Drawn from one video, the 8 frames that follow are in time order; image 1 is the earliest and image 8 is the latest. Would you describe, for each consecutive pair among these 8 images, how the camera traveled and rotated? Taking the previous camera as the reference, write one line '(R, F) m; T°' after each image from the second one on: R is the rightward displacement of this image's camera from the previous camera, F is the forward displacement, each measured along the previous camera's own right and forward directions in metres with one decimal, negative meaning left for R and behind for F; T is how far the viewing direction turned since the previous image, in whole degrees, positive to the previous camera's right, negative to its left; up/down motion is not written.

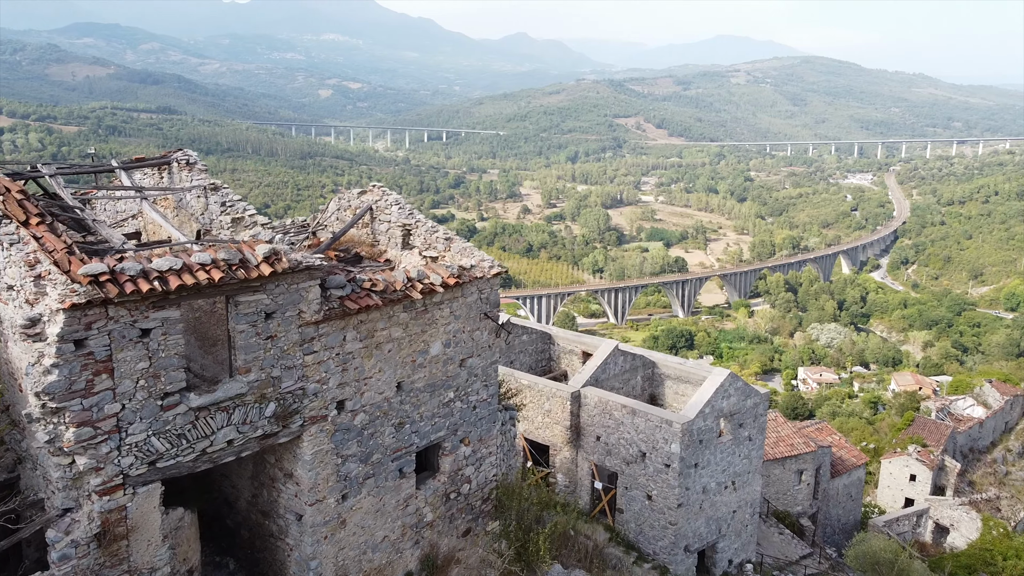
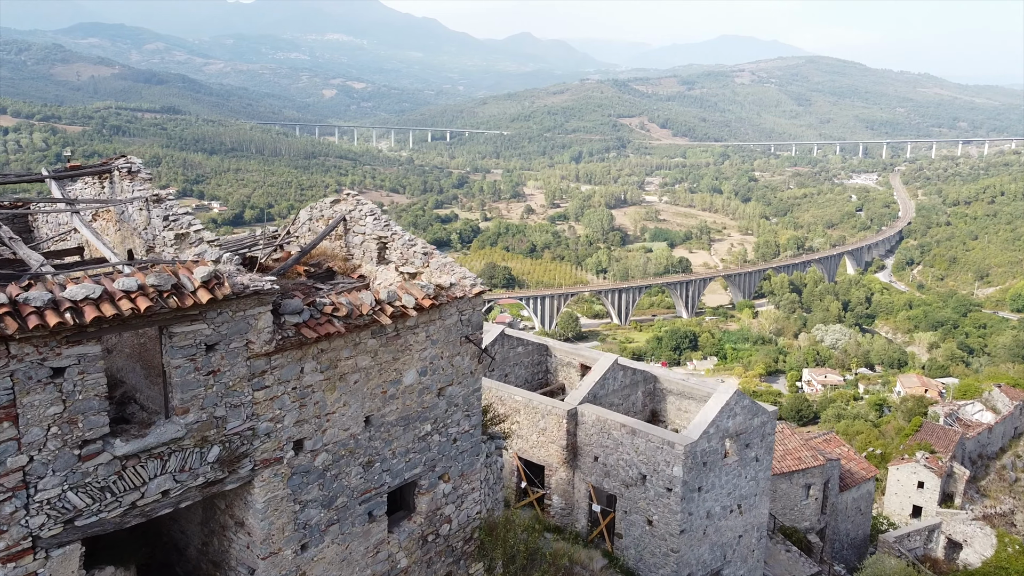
(+0.1, +0.4) m; 0°
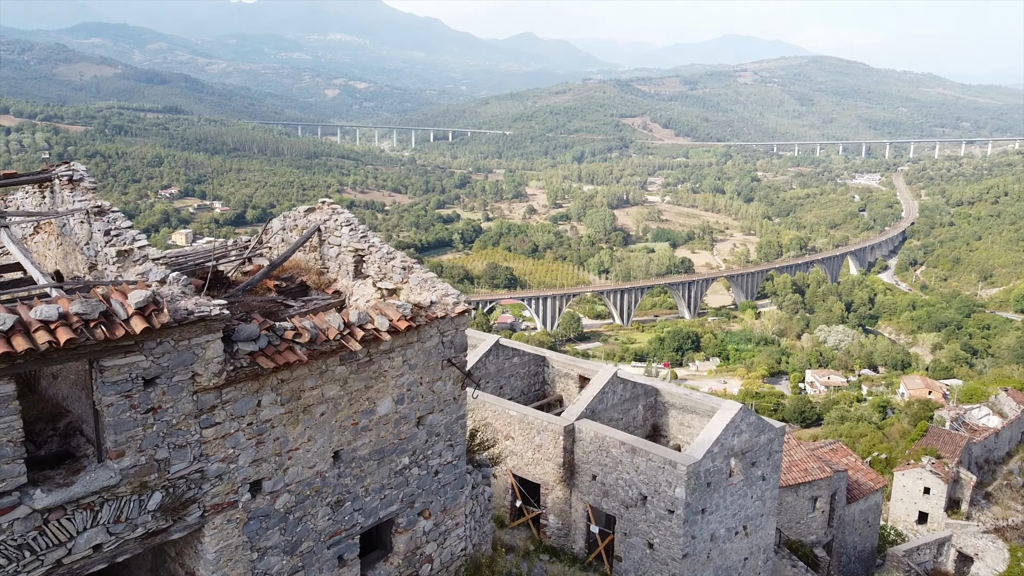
(+0.1, +0.3) m; 0°
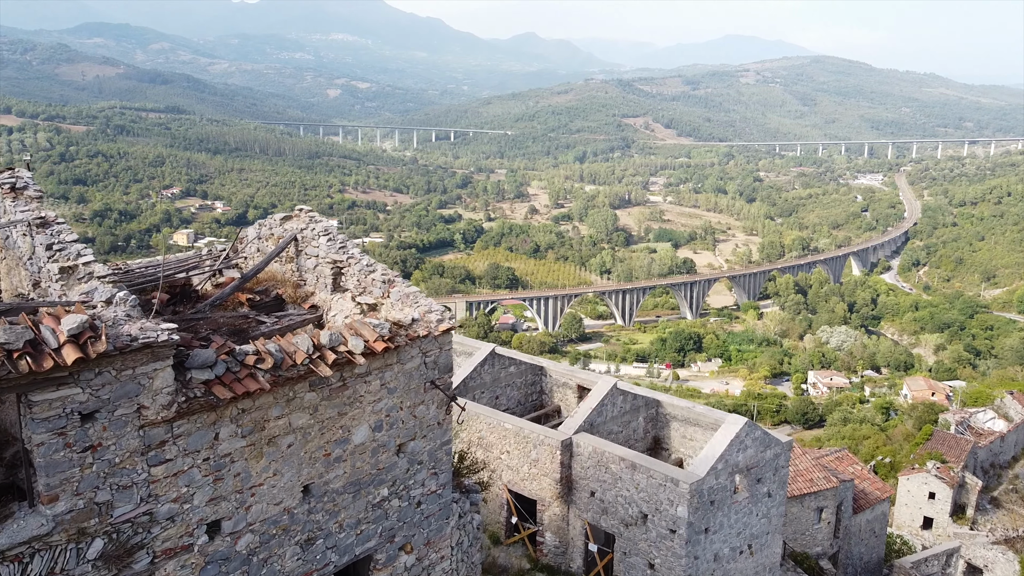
(+0.1, +0.2) m; 0°
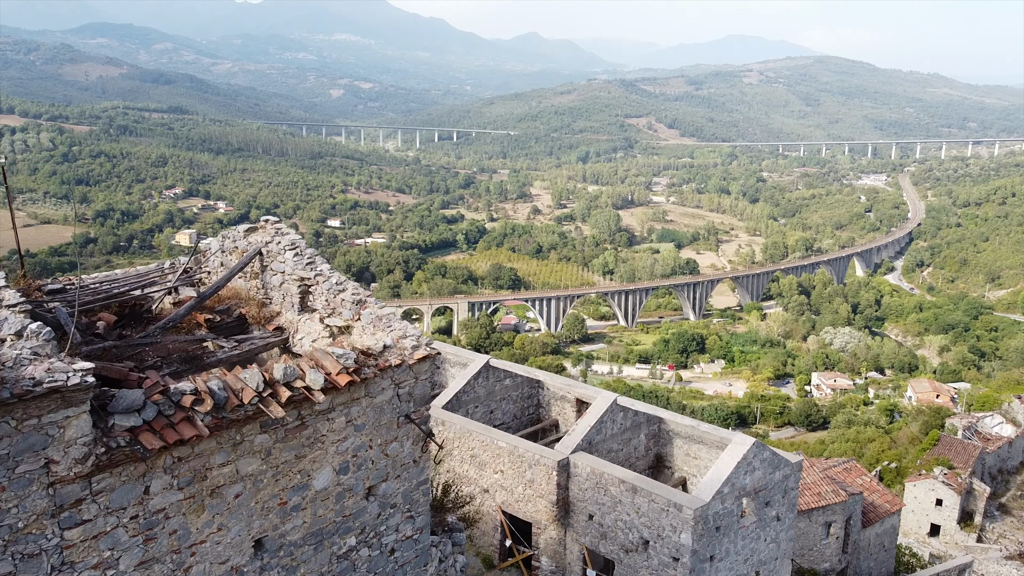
(+0.1, +0.3) m; 0°
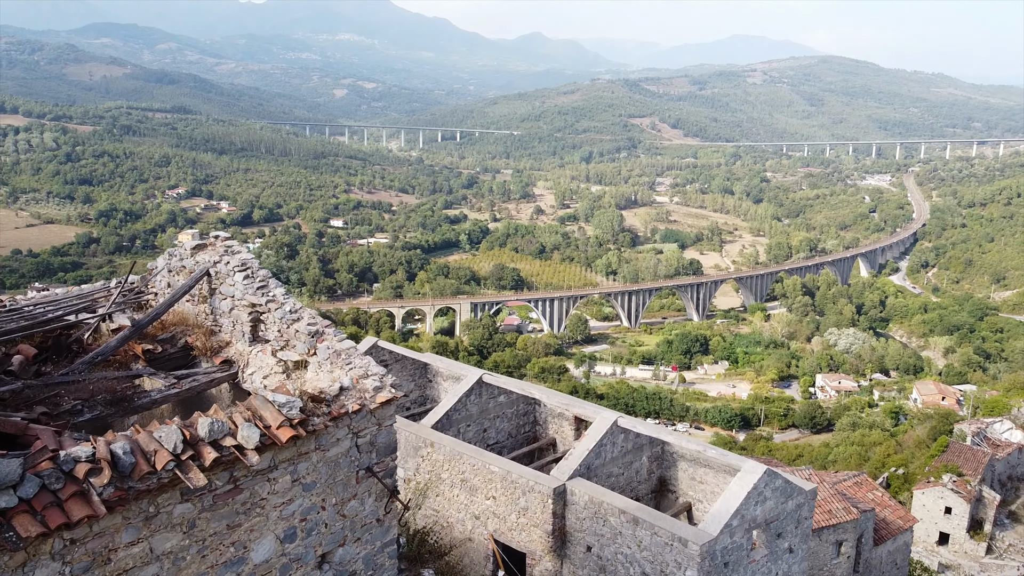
(+0.1, +0.4) m; 0°
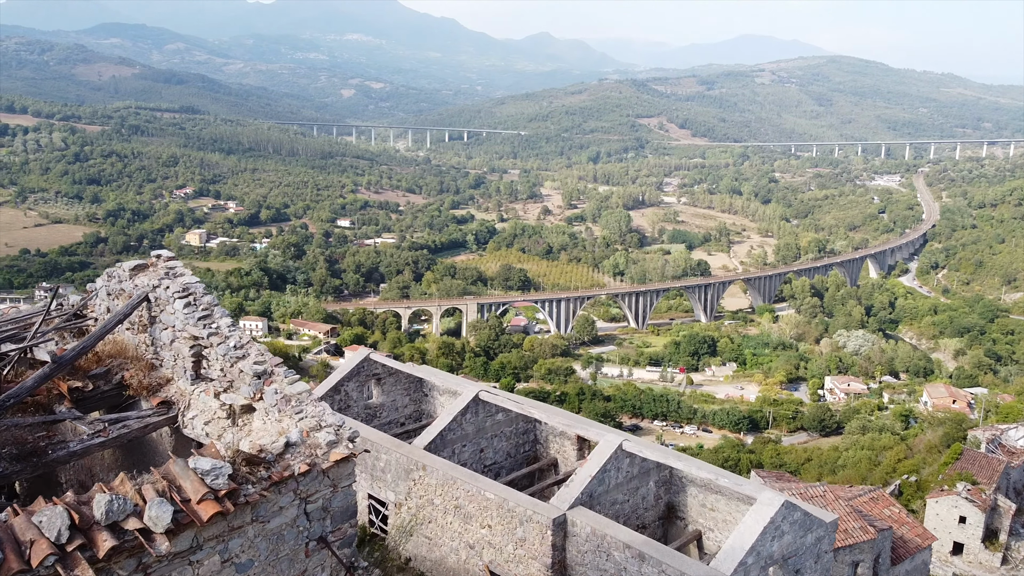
(+0.1, +0.4) m; -1°
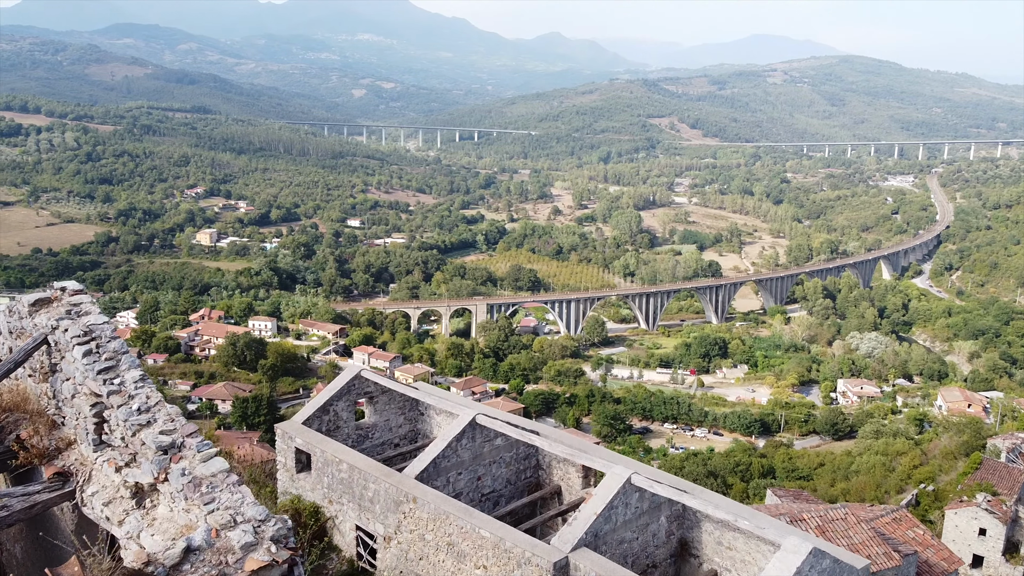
(+0.1, +0.5) m; -1°
